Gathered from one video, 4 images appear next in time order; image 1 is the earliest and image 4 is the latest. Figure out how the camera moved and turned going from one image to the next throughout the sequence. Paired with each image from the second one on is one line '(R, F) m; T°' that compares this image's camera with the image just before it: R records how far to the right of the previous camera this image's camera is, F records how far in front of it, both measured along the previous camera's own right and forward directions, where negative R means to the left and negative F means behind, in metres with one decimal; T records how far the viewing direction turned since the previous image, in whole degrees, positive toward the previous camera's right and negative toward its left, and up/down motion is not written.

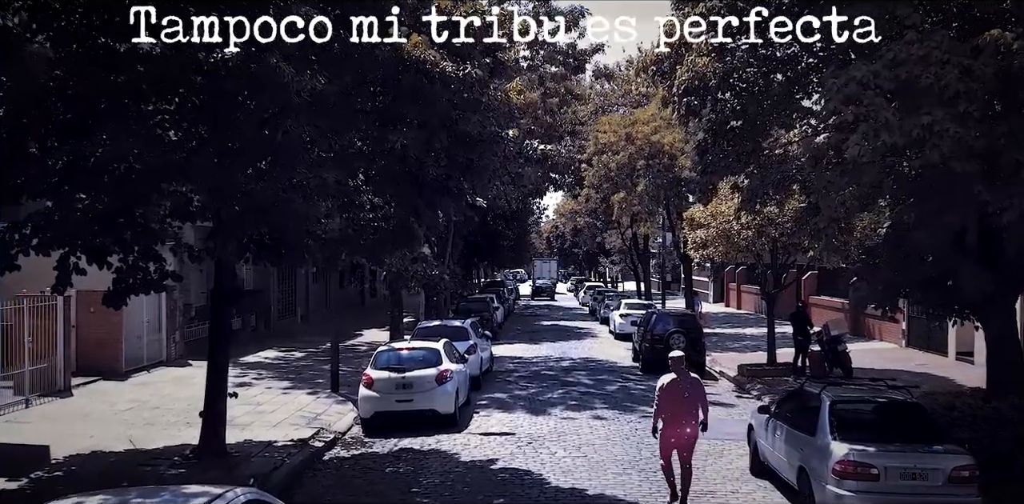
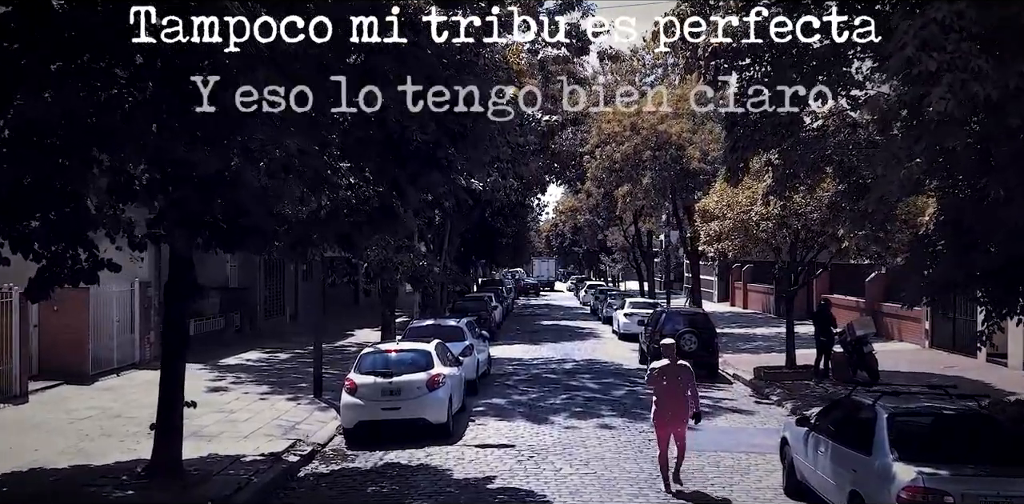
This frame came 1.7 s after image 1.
(0.0, +1.5) m; 0°
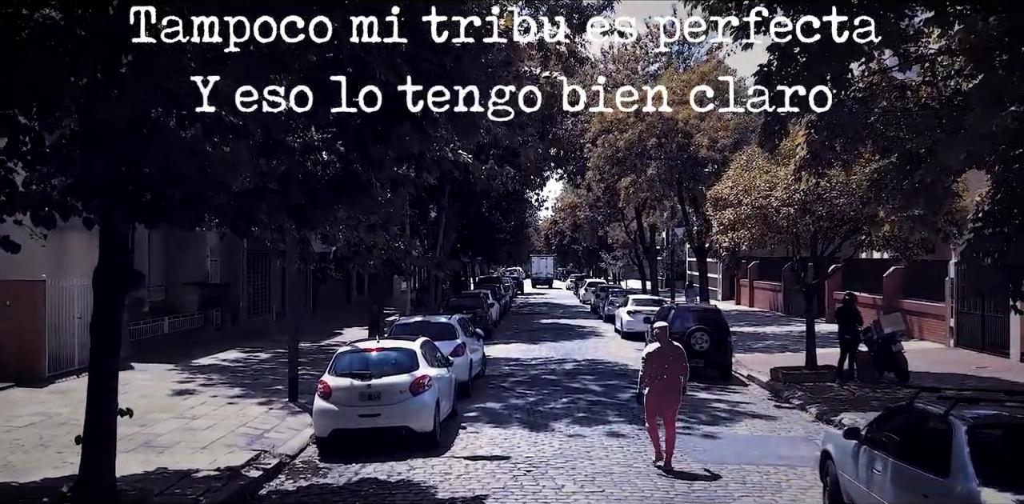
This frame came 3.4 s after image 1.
(+0.1, +1.6) m; 0°
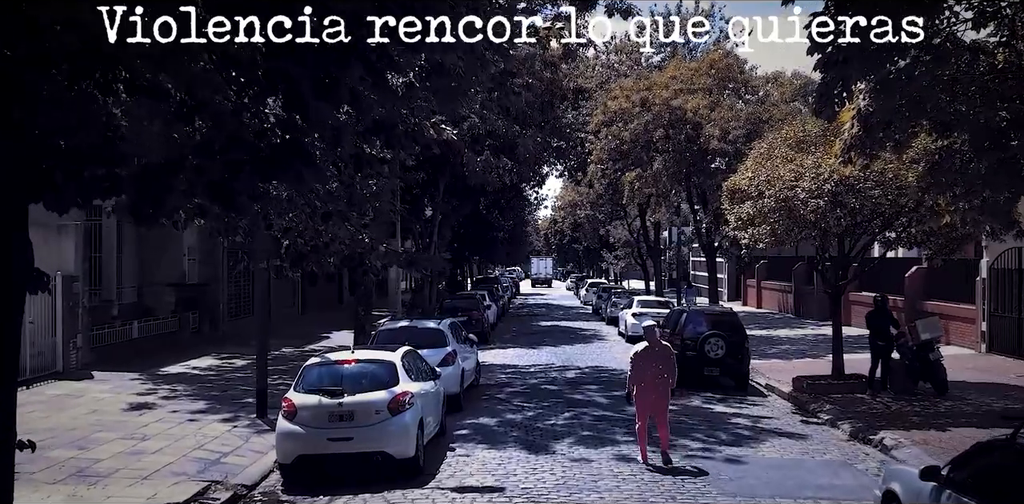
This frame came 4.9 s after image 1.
(+0.1, +1.7) m; 0°
